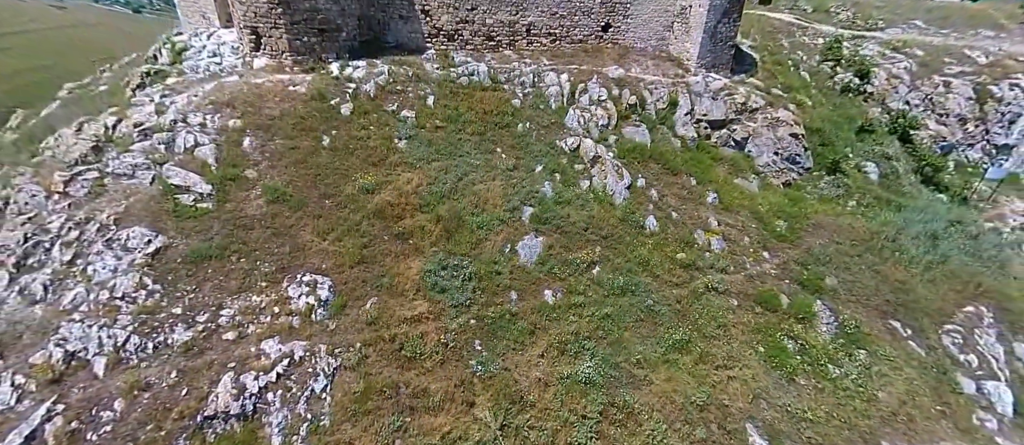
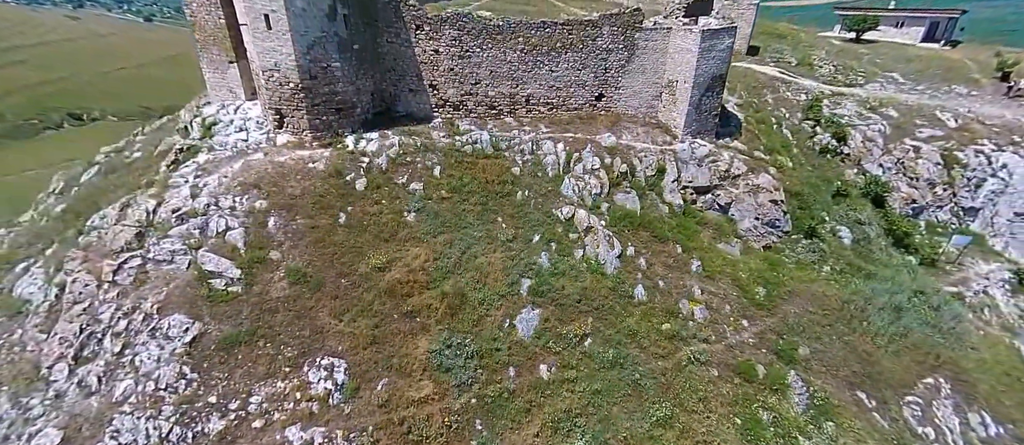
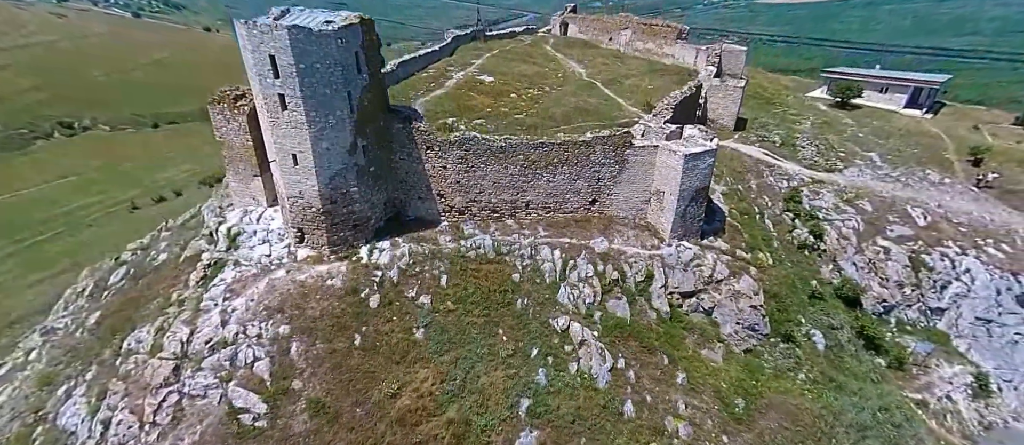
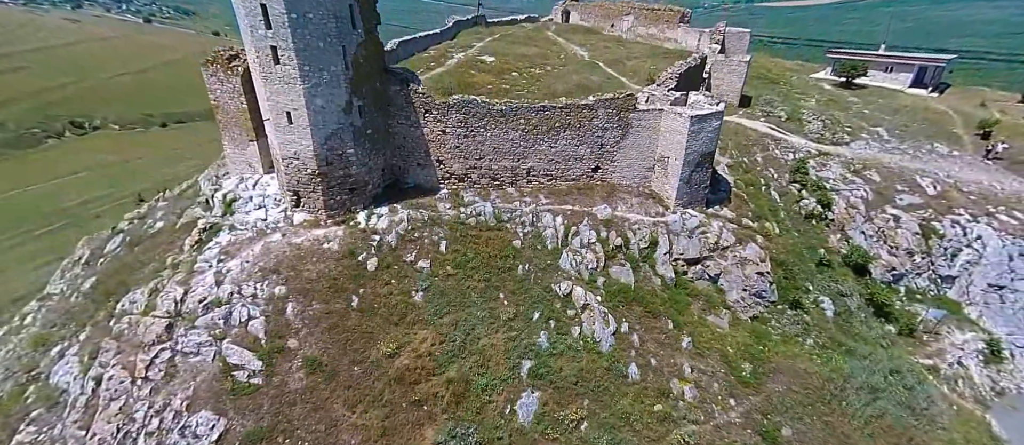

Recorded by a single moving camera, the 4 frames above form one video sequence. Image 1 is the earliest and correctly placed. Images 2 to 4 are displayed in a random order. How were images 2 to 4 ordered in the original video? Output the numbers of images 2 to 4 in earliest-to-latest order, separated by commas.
2, 4, 3
